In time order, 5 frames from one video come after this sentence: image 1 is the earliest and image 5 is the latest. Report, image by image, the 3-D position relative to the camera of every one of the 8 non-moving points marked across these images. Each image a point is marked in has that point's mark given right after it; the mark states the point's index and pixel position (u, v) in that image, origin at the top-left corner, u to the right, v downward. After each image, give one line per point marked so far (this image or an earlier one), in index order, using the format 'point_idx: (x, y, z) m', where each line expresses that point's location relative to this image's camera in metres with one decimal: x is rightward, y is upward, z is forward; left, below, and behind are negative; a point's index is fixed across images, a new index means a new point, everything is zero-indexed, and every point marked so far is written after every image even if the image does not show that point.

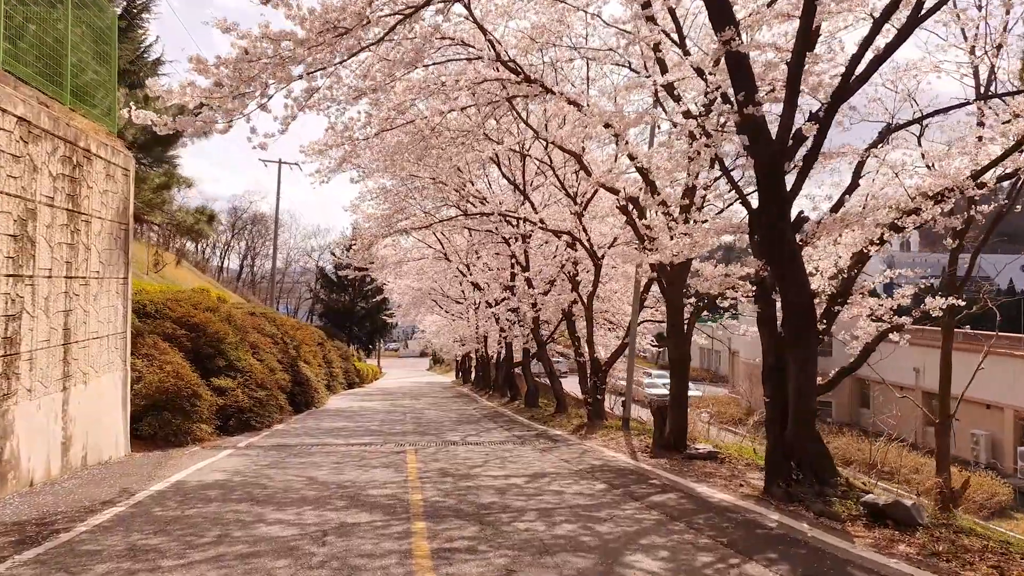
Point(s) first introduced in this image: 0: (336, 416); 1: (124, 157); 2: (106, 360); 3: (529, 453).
0: (-4.5, -3.3, +19.6) m
1: (-5.4, +1.8, +10.7) m
2: (-5.3, -0.9, +10.1) m
3: (+0.2, -2.3, +10.8) m
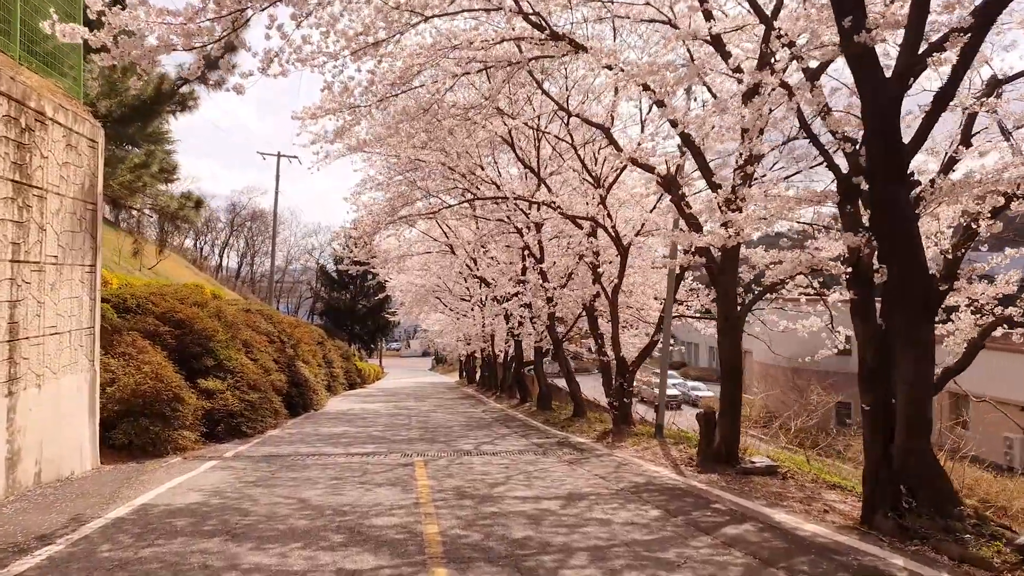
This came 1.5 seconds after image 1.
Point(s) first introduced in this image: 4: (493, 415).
0: (-4.2, -3.1, +18.2) m
1: (-5.1, +2.0, +9.3) m
2: (-5.0, -0.8, +8.7) m
3: (+0.5, -2.2, +9.4) m
4: (-0.5, -3.3, +19.9) m
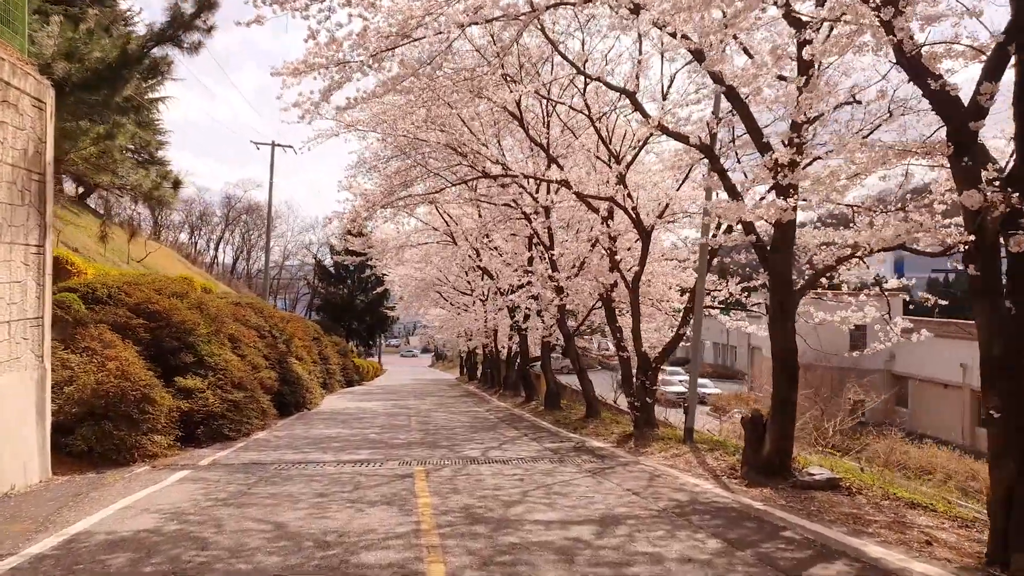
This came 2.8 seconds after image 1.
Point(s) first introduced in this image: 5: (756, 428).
0: (-4.0, -2.9, +16.9) m
1: (-4.9, +2.1, +8.0) m
2: (-4.9, -0.6, +7.4) m
3: (+0.7, -2.0, +8.1) m
4: (-0.4, -3.1, +18.6) m
5: (+2.5, -1.4, +7.8) m
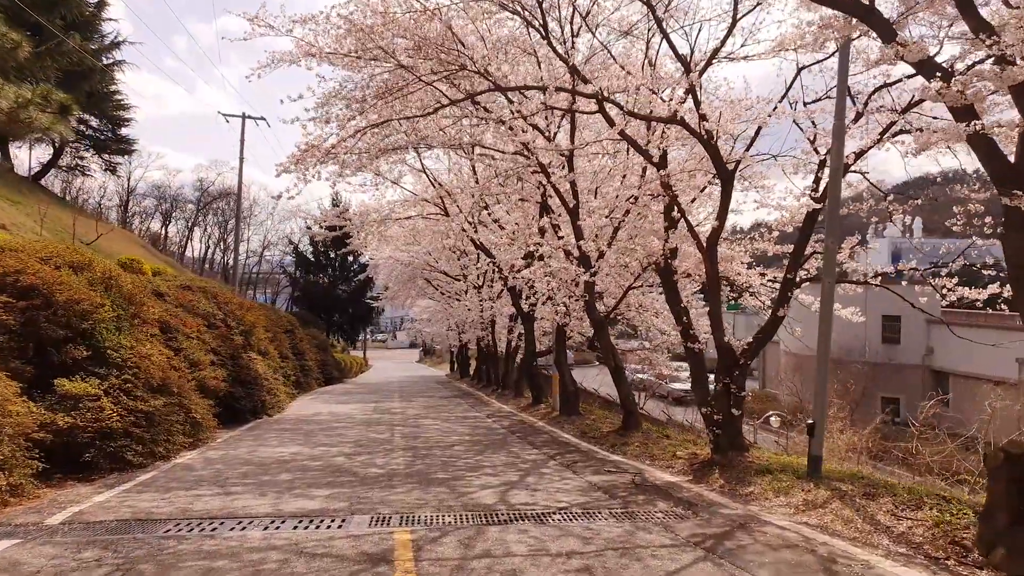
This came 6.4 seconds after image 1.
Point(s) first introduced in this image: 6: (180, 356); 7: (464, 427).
0: (-3.8, -2.5, +13.2) m
1: (-4.6, +2.5, +4.2) m
2: (-4.5, -0.3, +3.6) m
3: (+1.0, -1.6, +4.4) m
4: (-0.2, -2.6, +15.0) m
5: (+2.8, -1.0, +4.2) m
6: (-5.4, -1.1, +12.6) m
7: (-0.9, -2.5, +14.0) m
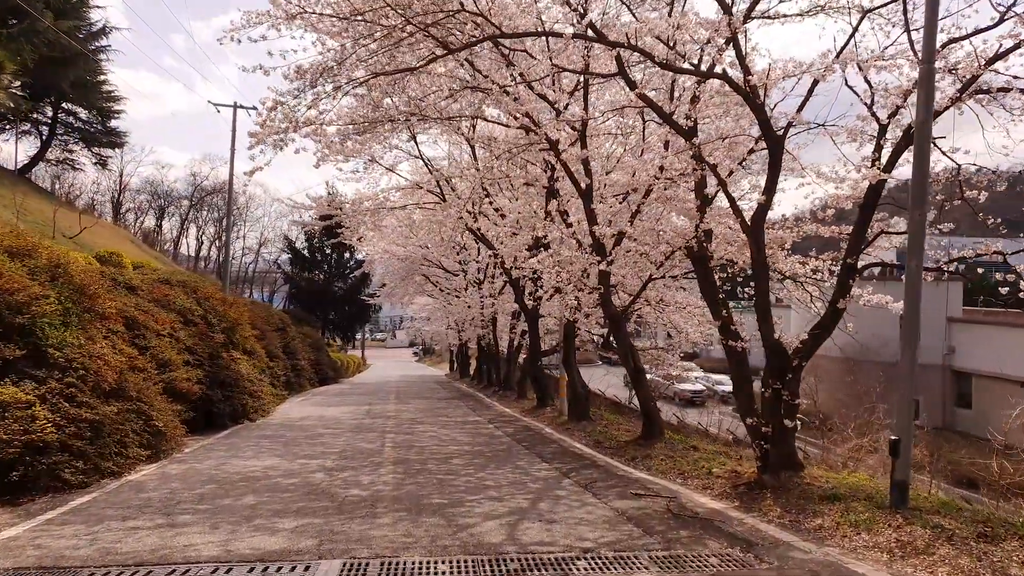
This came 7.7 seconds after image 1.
0: (-3.8, -2.4, +11.8) m
1: (-4.5, +2.6, +2.8) m
2: (-4.4, -0.1, +2.3) m
3: (+1.1, -1.5, +3.1) m
4: (-0.1, -2.5, +13.6) m
5: (+2.9, -0.9, +2.8) m
6: (-5.4, -1.0, +11.2) m
7: (-0.8, -2.4, +12.6) m
